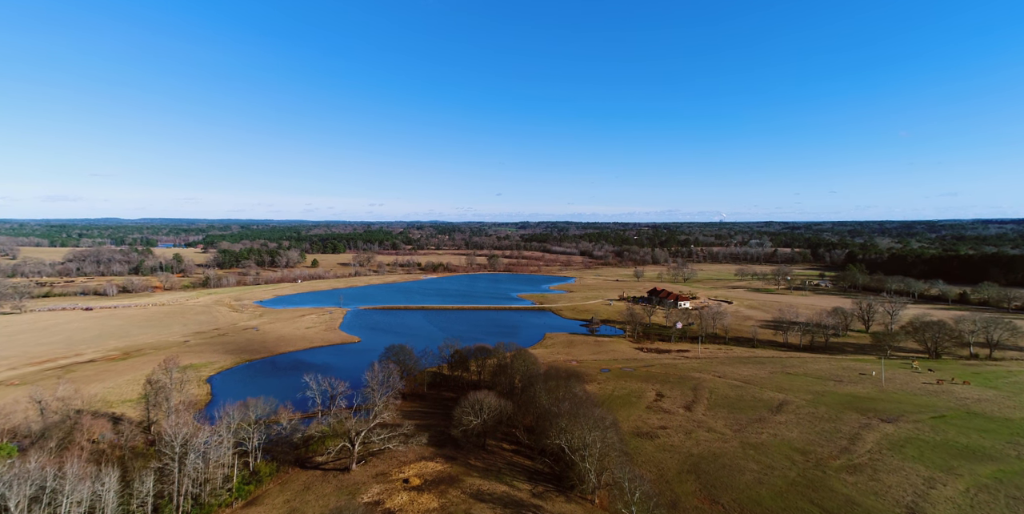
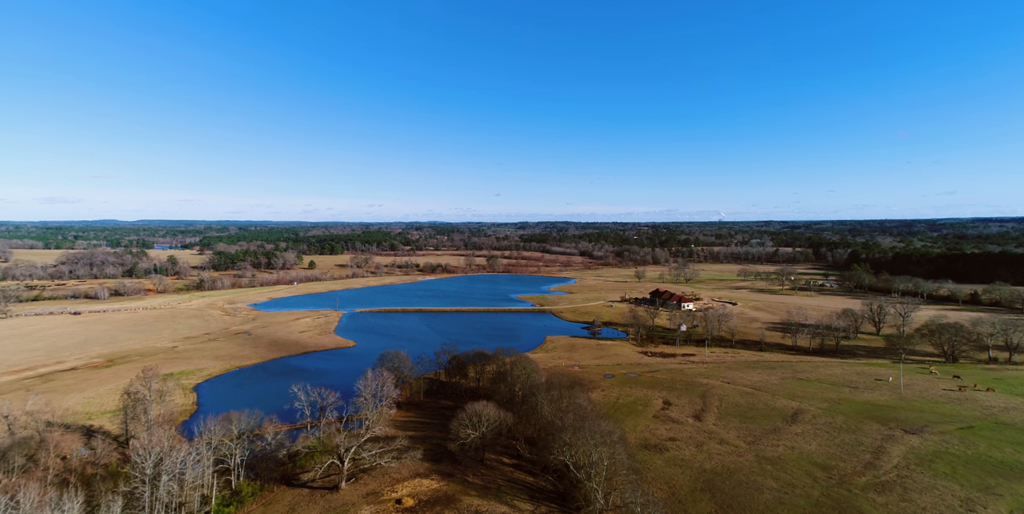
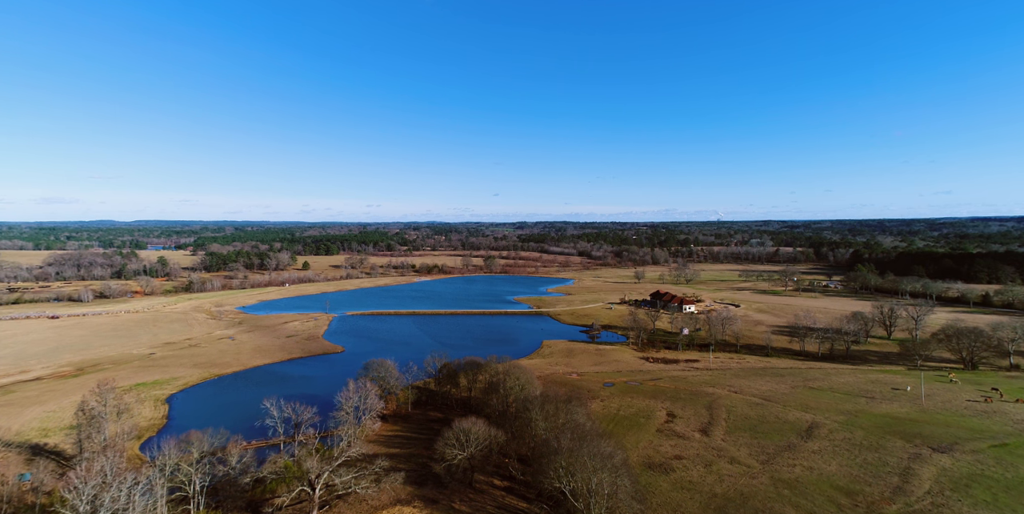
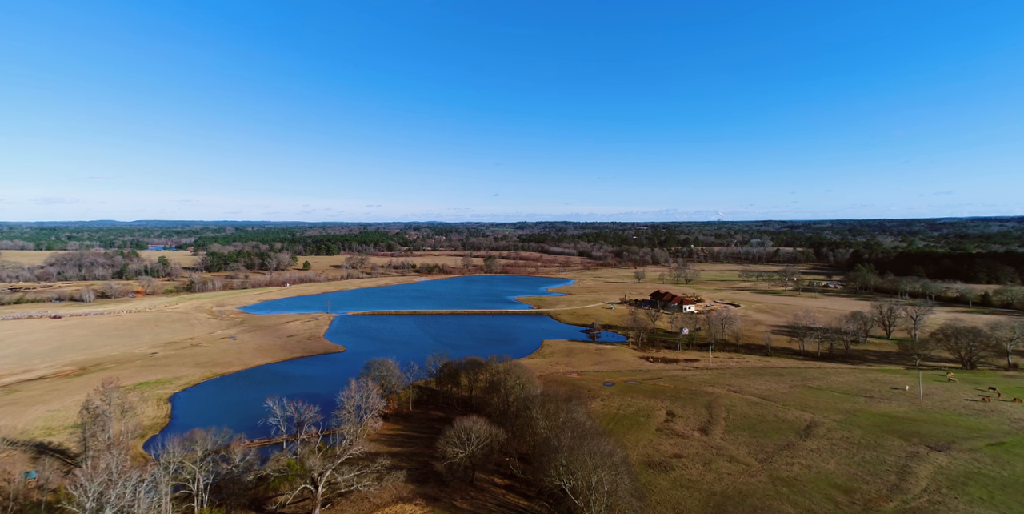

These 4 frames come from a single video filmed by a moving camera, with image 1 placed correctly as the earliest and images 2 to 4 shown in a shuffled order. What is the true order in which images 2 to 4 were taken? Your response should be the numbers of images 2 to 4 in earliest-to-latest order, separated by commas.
2, 4, 3
